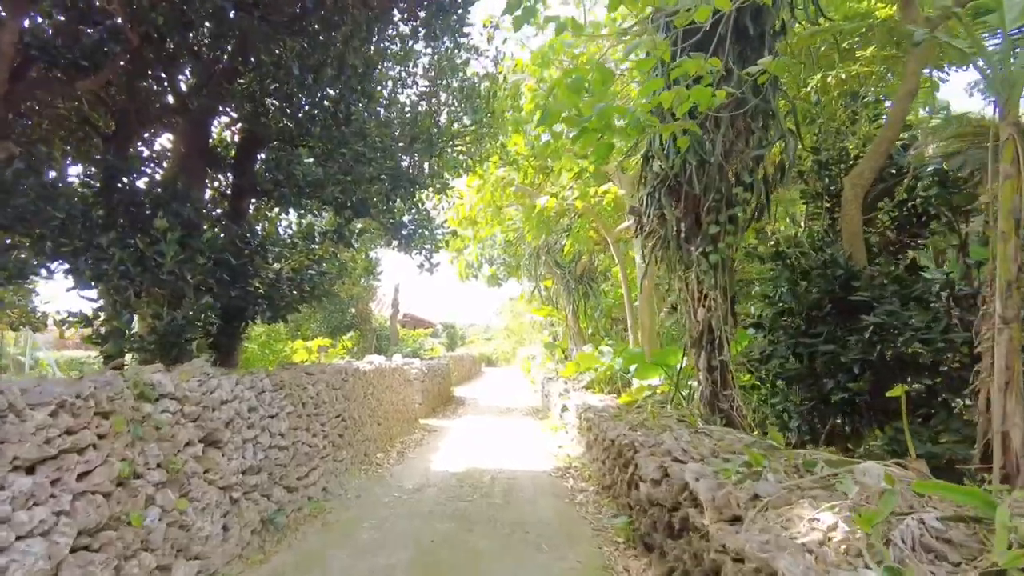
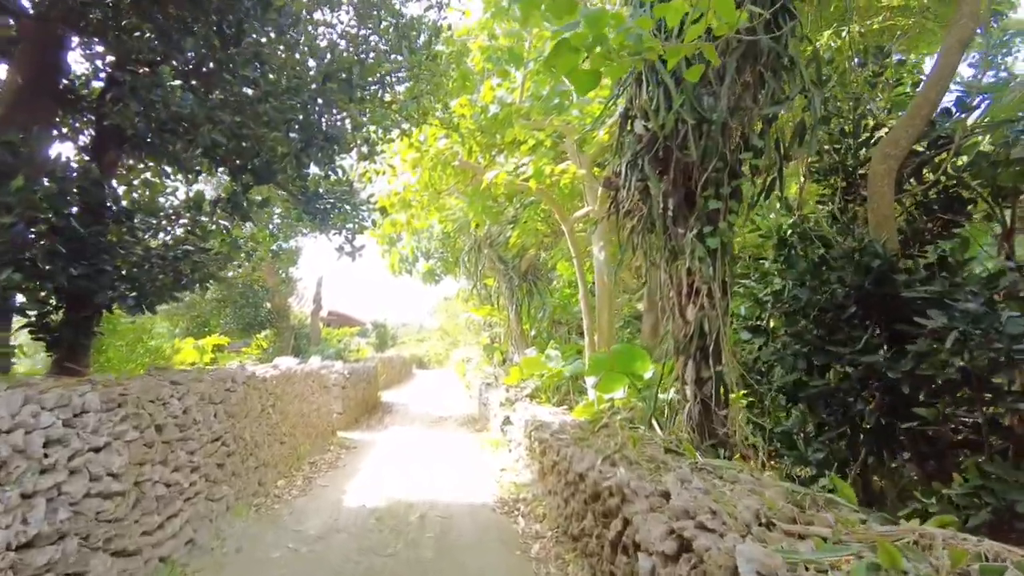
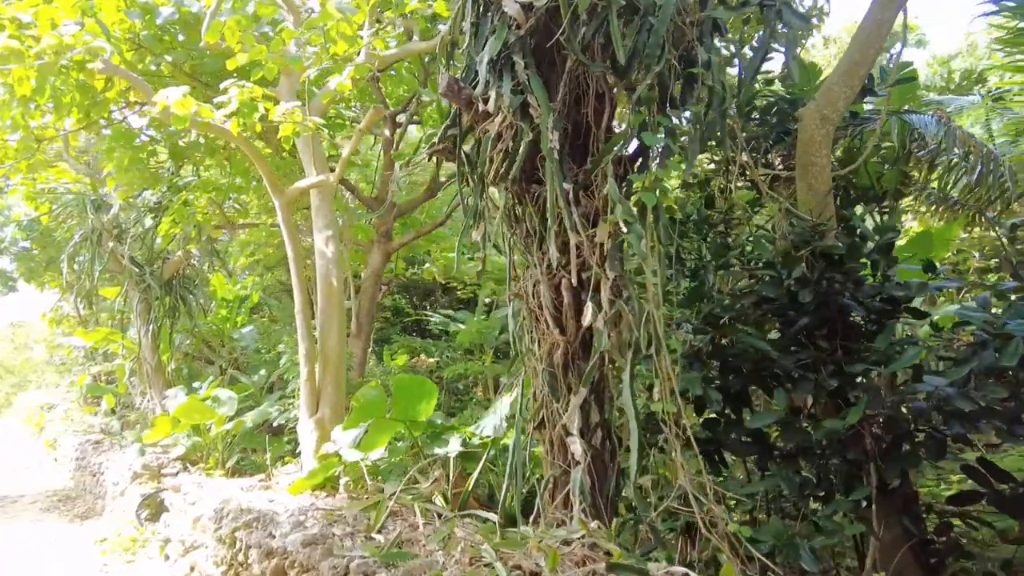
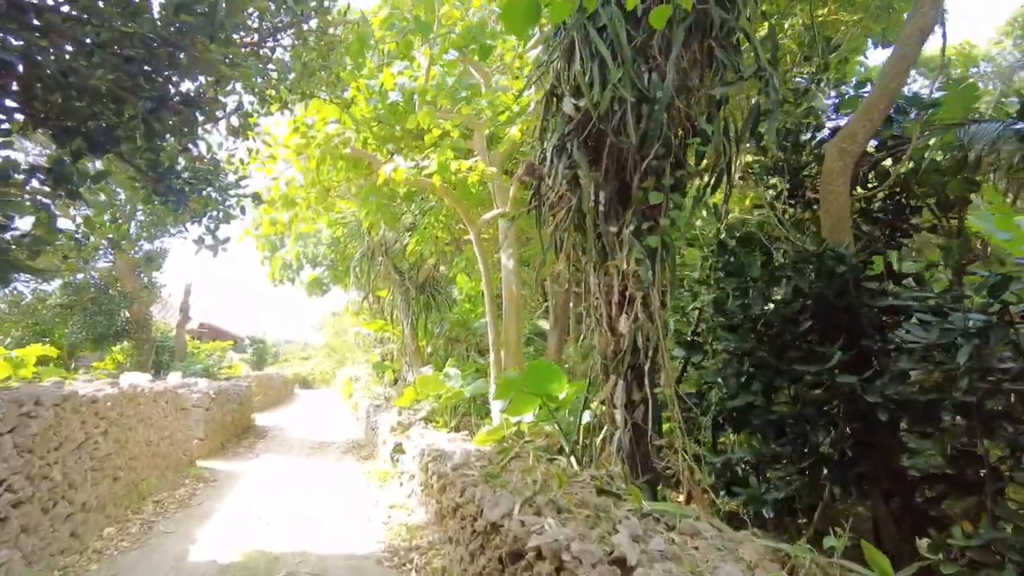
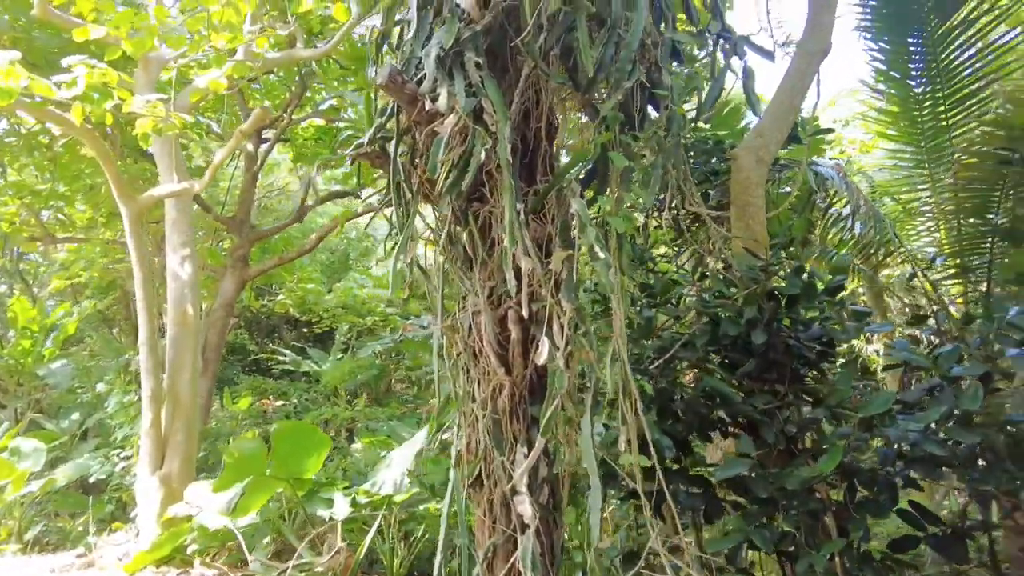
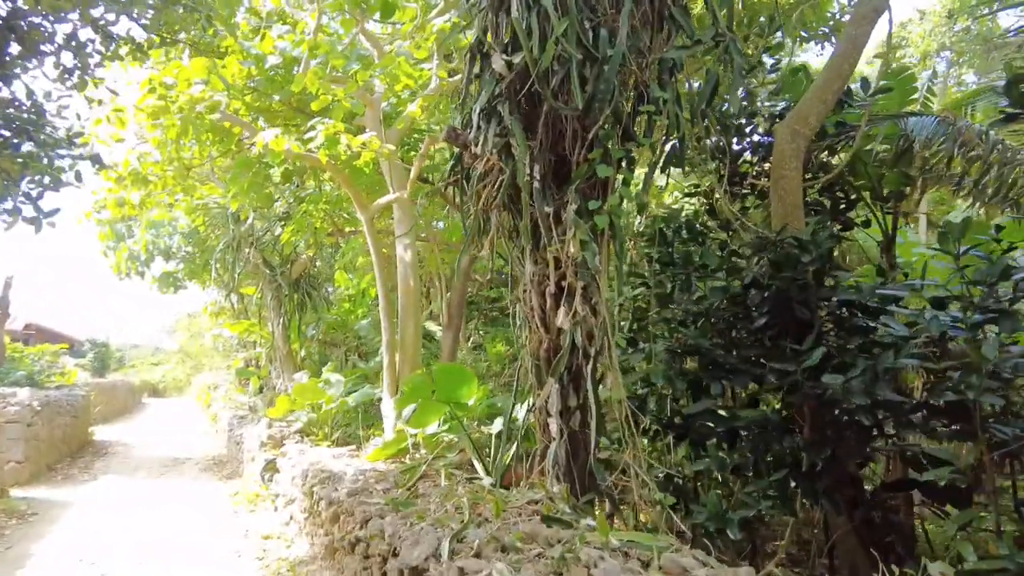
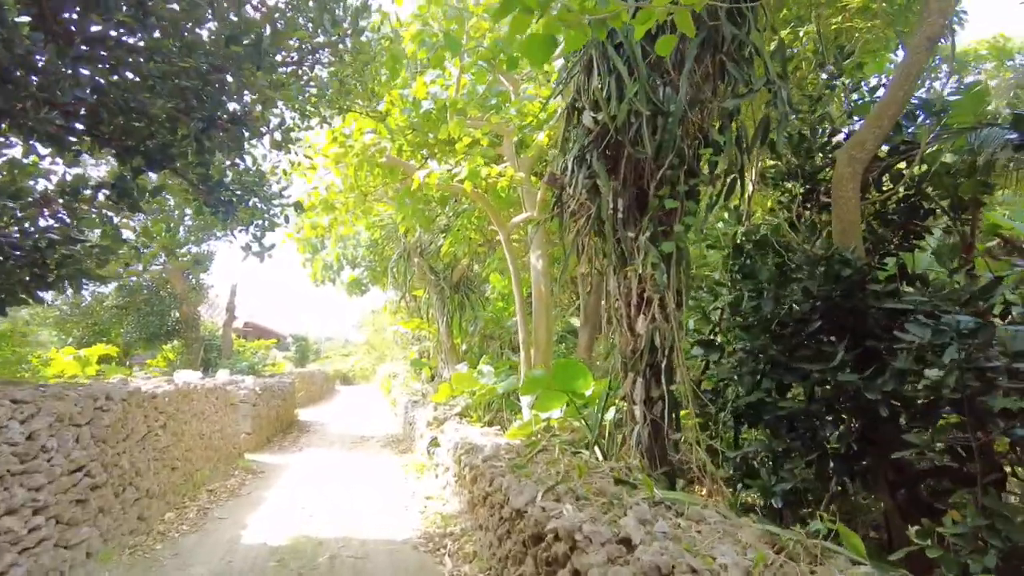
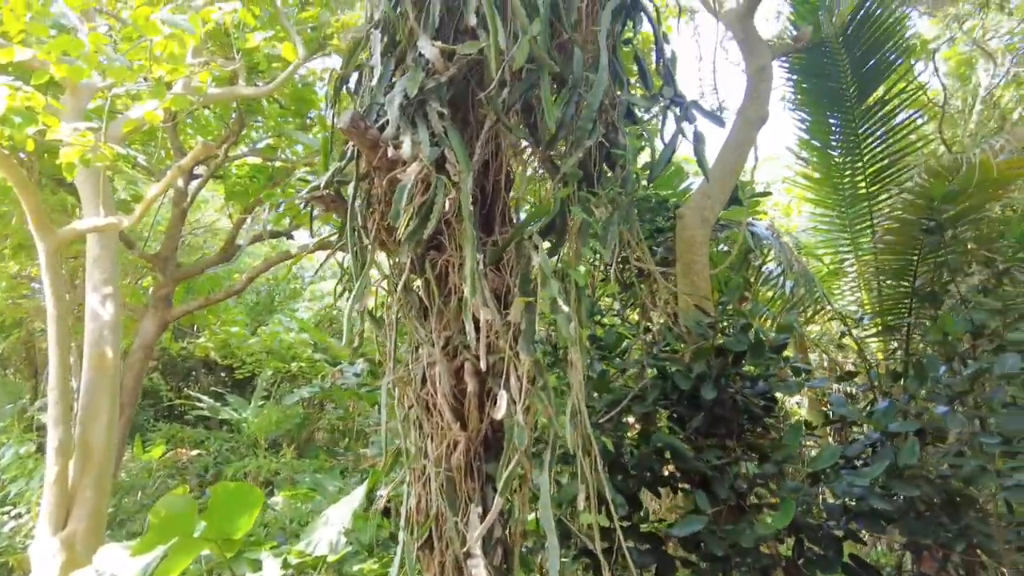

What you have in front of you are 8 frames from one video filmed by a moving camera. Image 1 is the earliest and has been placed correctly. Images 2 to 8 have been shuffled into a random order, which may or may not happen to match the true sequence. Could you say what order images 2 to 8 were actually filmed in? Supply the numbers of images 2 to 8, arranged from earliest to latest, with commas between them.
2, 7, 4, 6, 3, 5, 8
